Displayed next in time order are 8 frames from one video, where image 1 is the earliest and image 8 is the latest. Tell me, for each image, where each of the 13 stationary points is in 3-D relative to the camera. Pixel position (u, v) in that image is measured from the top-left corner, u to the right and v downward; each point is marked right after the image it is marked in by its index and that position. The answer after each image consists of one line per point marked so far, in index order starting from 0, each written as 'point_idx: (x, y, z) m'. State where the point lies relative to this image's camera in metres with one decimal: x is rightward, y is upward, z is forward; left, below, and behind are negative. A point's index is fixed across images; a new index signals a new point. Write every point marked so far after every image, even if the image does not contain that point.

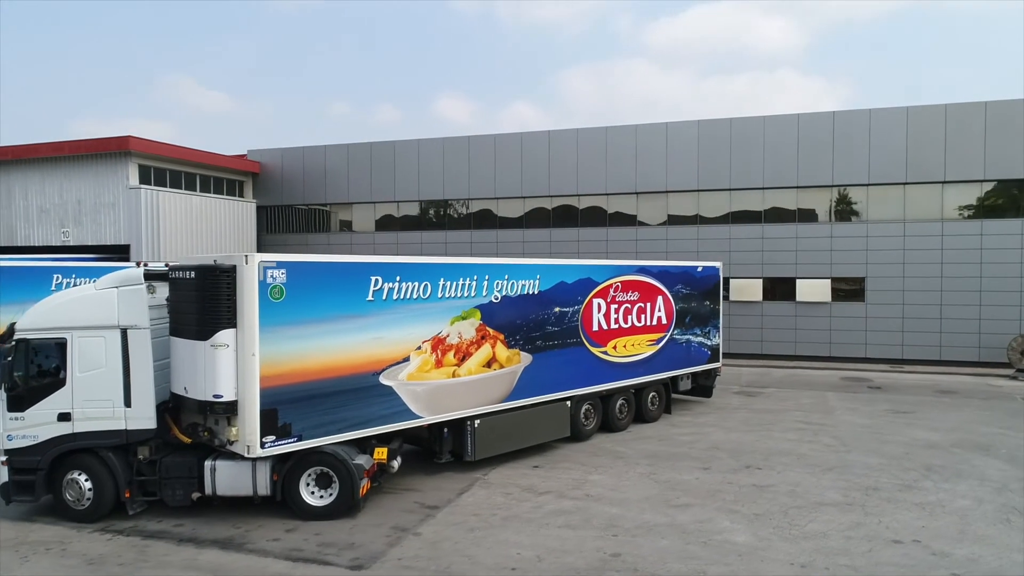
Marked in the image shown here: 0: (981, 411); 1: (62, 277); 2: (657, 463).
0: (+8.4, -2.2, +12.9) m
1: (-7.8, +0.2, +12.4) m
2: (+1.9, -2.4, +9.6) m
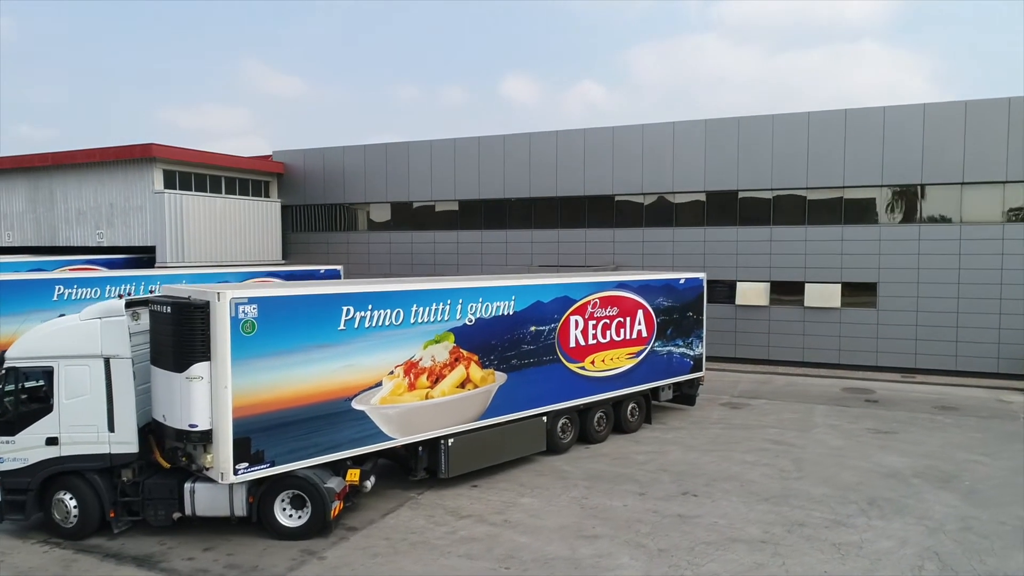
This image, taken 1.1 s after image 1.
0: (+7.9, -2.5, +12.3) m
1: (-8.4, 0.0, +13.3) m
2: (+1.1, -2.7, +9.7) m
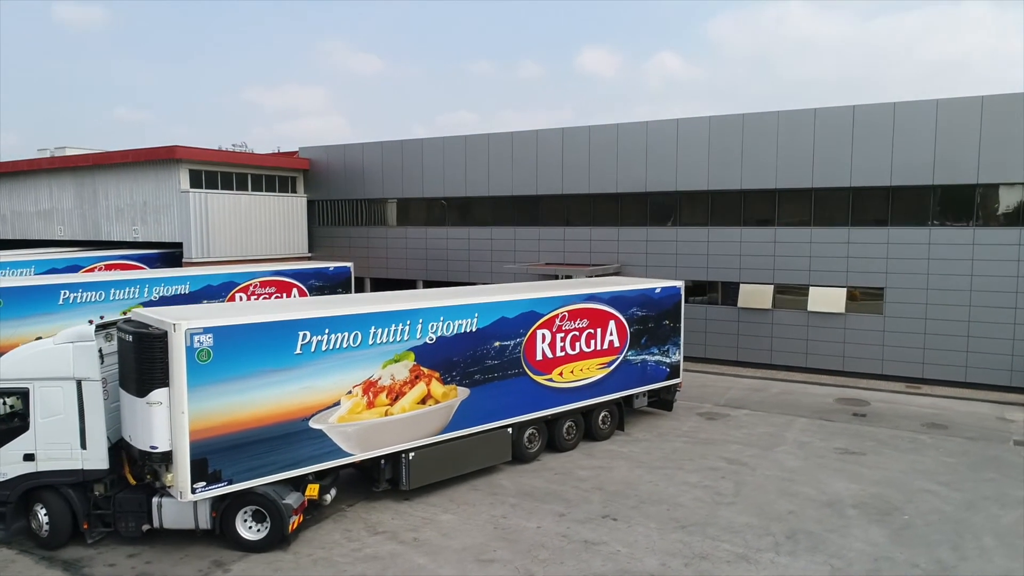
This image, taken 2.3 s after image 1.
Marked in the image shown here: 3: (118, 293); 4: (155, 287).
0: (+7.1, -2.8, +11.8) m
1: (-8.9, -0.1, +14.3) m
2: (+0.1, -3.0, +9.9) m
3: (-8.3, -0.1, +15.1) m
4: (-7.9, 0.0, +15.7) m
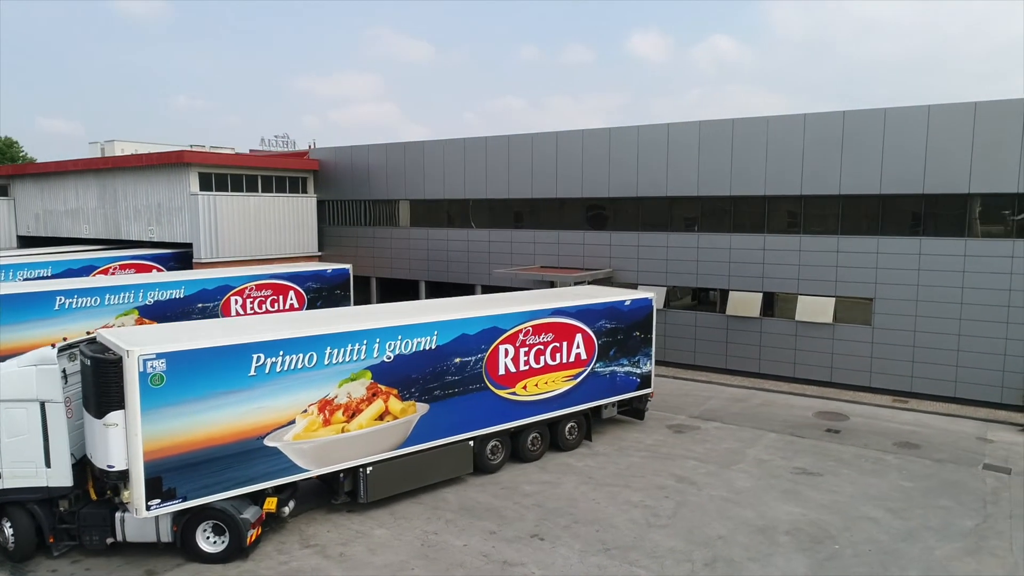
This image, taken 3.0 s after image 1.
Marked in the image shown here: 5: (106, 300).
0: (+6.3, -3.1, +11.5) m
1: (-9.5, -0.2, +15.1) m
2: (-0.8, -3.3, +10.1) m
3: (-8.8, -0.2, +15.8) m
4: (-8.3, -0.1, +16.4) m
5: (-9.0, -0.3, +15.7) m
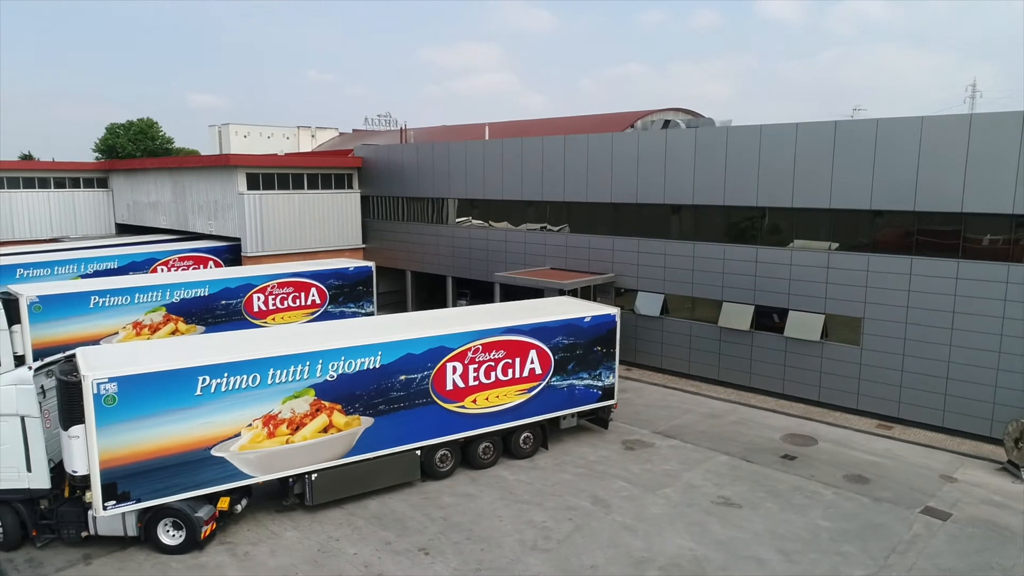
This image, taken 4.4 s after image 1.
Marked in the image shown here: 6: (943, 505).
0: (+4.9, -3.6, +11.3) m
1: (-10.0, -0.2, +17.2) m
2: (-2.3, -3.7, +11.1) m
3: (-9.3, -0.2, +17.9) m
4: (-8.7, -0.1, +18.3) m
5: (-9.4, -0.3, +17.8) m
6: (+7.0, -3.6, +11.6) m
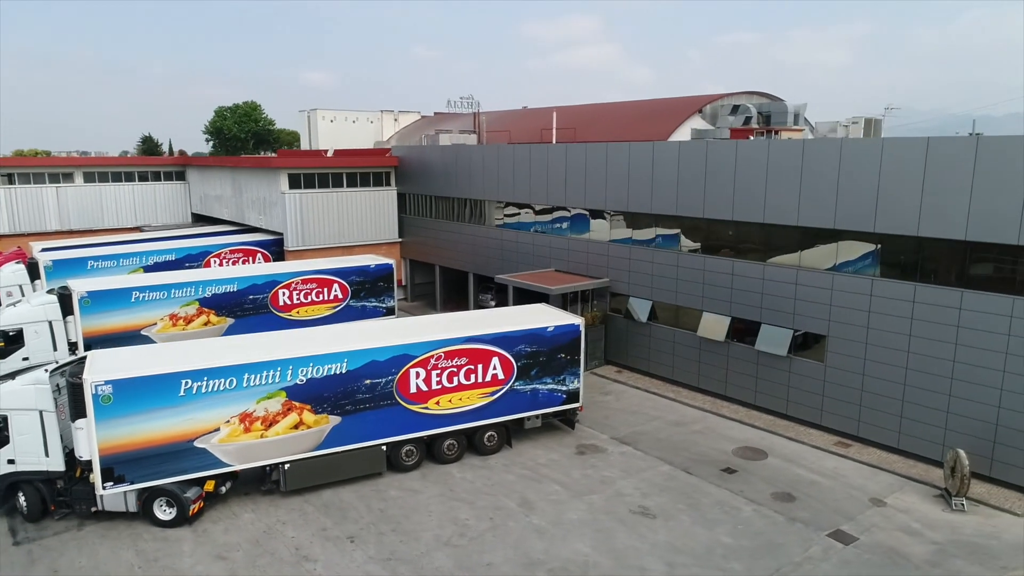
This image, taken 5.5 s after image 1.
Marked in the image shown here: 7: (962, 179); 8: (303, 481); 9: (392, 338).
0: (+3.6, -4.1, +11.9) m
1: (-10.3, -0.1, +19.7) m
2: (-3.6, -4.0, +12.6) m
3: (-9.5, -0.1, +20.2) m
4: (-8.8, 0.0, +20.6) m
5: (-9.6, -0.2, +20.1) m
6: (+5.8, -4.1, +12.0) m
7: (+8.2, +2.0, +12.9) m
8: (-4.3, -3.9, +14.8) m
9: (-2.5, -1.0, +15.3) m
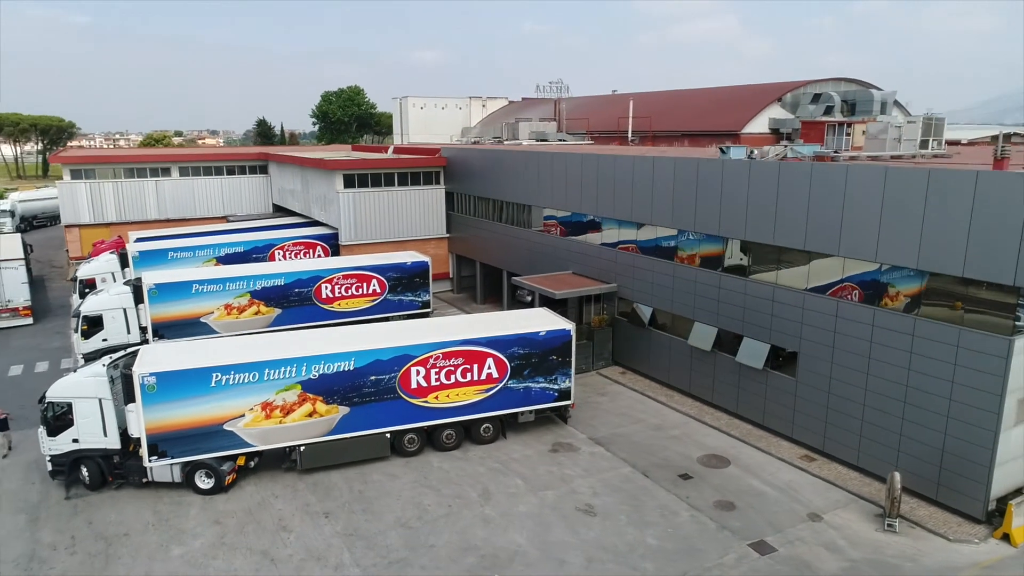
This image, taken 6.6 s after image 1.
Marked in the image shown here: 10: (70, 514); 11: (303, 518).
0: (+2.6, -4.5, +13.0) m
1: (-9.9, +0.1, +22.5) m
2: (-4.4, -4.2, +14.7) m
3: (-9.0, +0.1, +22.9) m
4: (-8.3, +0.2, +23.2) m
5: (-9.2, 0.0, +22.9) m
6: (+4.8, -4.5, +12.7) m
7: (+7.5, +1.5, +13.1) m
8: (-4.7, -4.0, +16.9) m
9: (-2.8, -1.1, +17.1) m
10: (-8.7, -4.4, +14.0) m
11: (-4.0, -4.4, +13.7) m
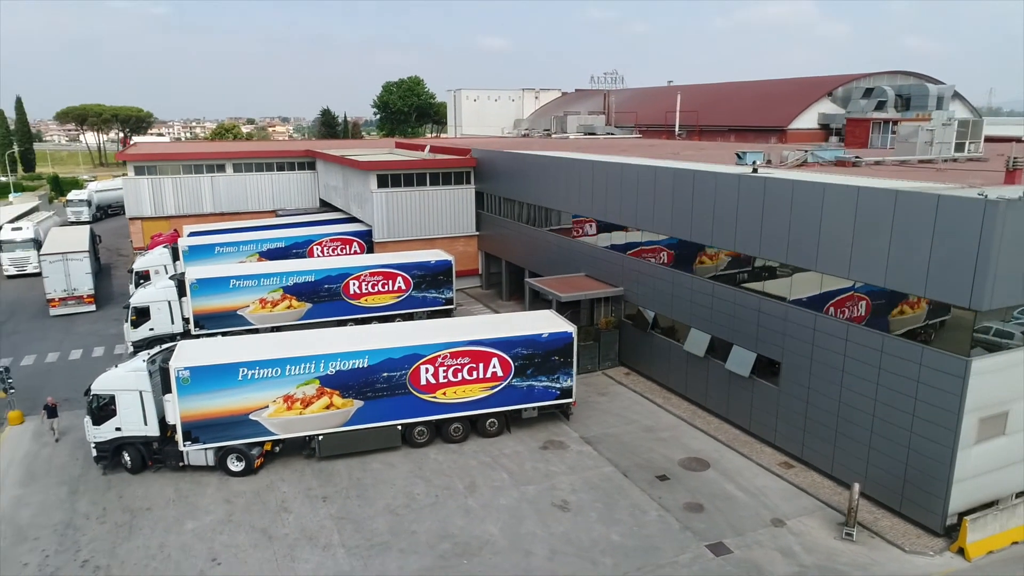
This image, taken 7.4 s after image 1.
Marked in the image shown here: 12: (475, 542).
0: (+2.1, -4.8, +13.8) m
1: (-9.5, +0.3, +24.4) m
2: (-4.7, -4.3, +16.2) m
3: (-8.5, +0.2, +24.7) m
4: (-7.8, +0.4, +24.9) m
5: (-8.7, +0.2, +24.6) m
6: (+4.2, -4.8, +13.4) m
7: (+7.1, +1.1, +13.5) m
8: (-4.9, -4.0, +18.4) m
9: (-2.9, -1.2, +18.4) m
10: (-9.1, -4.4, +15.9) m
11: (-4.4, -4.5, +15.1) m
12: (-0.7, -4.8, +13.6) m
